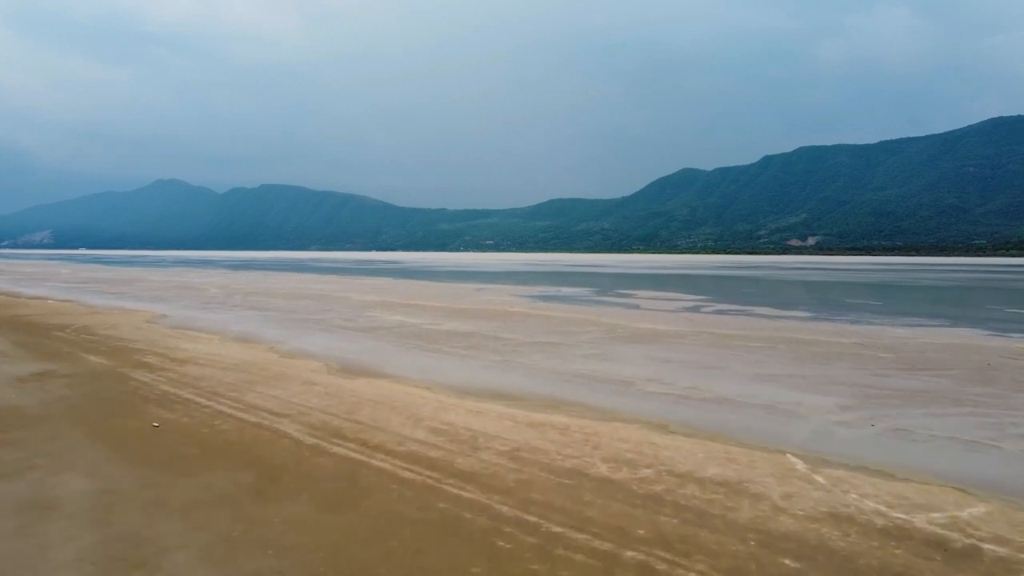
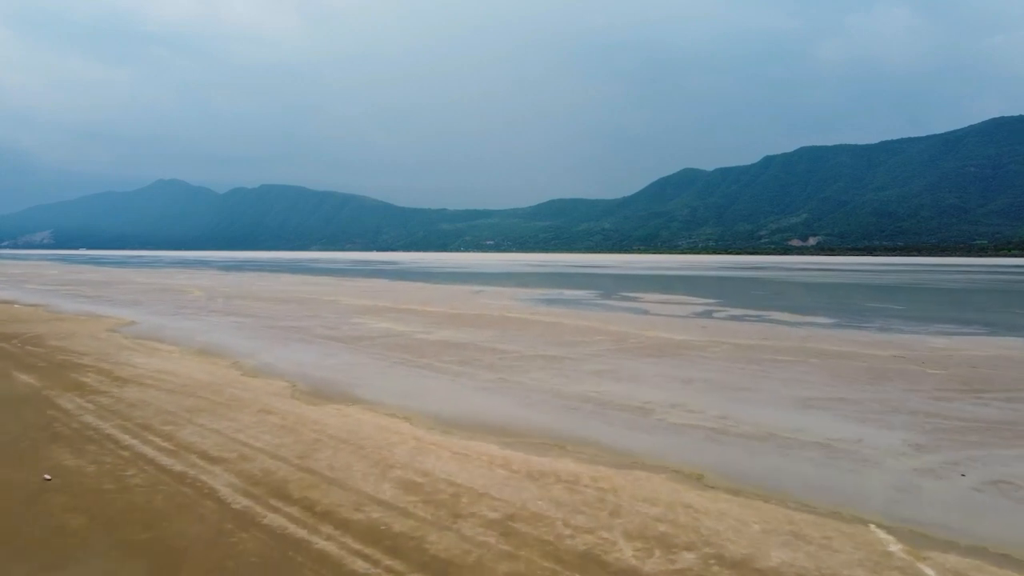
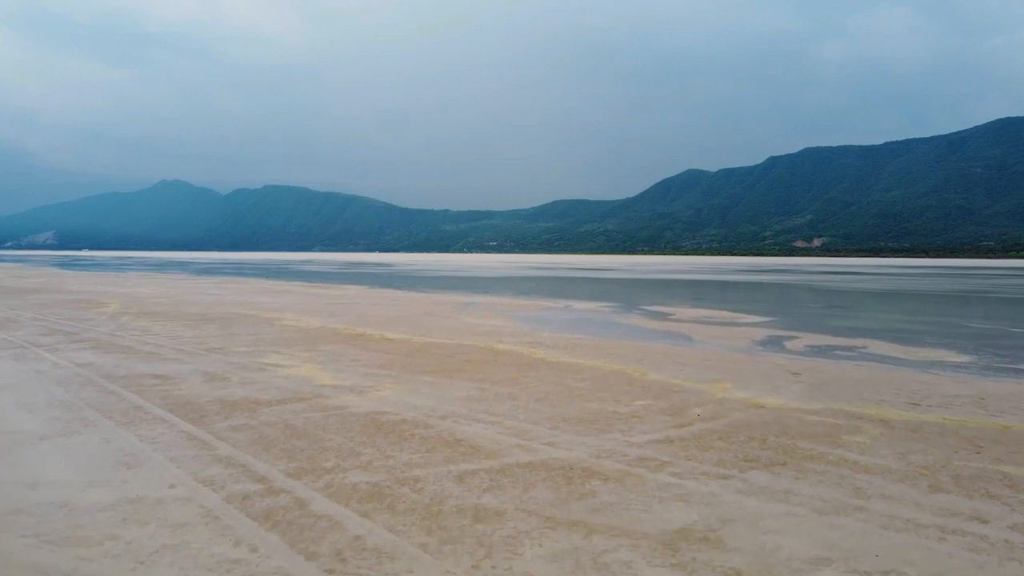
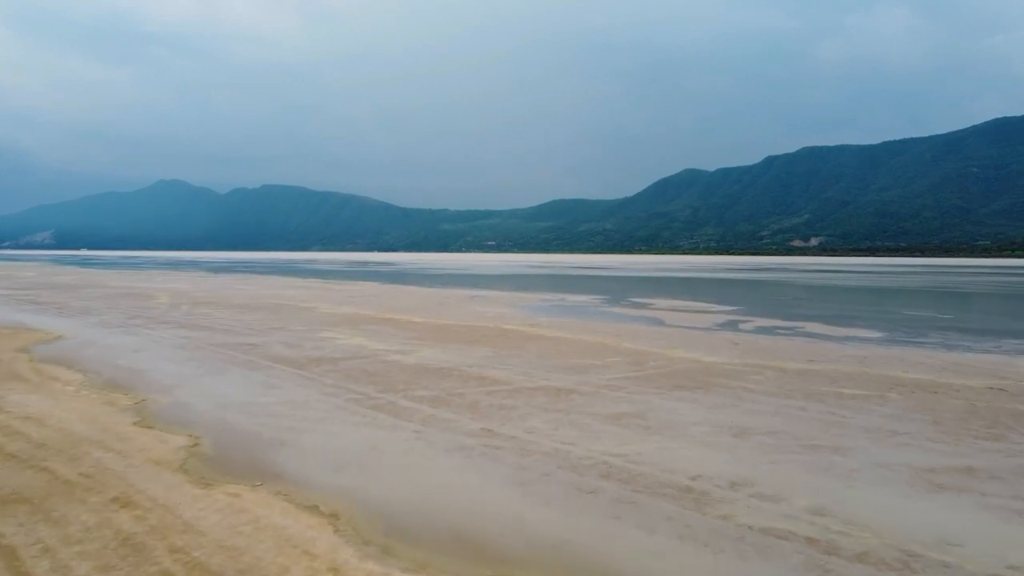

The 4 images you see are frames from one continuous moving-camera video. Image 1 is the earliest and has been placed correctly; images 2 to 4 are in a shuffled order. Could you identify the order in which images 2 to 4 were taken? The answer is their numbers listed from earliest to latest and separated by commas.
2, 4, 3
